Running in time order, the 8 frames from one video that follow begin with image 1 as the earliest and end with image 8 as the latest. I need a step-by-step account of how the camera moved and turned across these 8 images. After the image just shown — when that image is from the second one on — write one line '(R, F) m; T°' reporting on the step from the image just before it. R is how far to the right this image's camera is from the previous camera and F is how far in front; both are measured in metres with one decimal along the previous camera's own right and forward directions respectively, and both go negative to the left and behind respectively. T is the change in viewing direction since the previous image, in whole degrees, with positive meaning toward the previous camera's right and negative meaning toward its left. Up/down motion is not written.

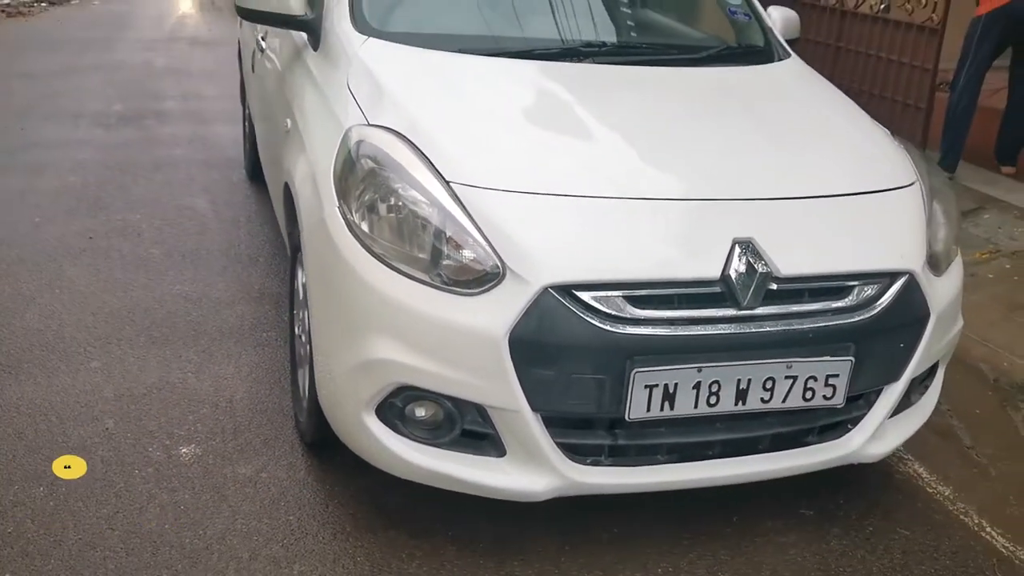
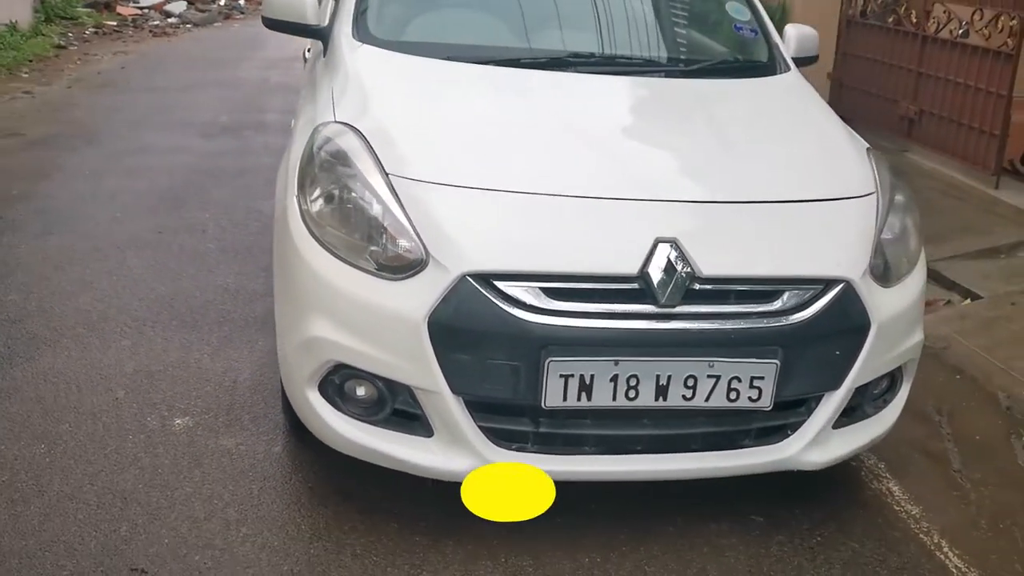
(+0.5, -0.1) m; -8°
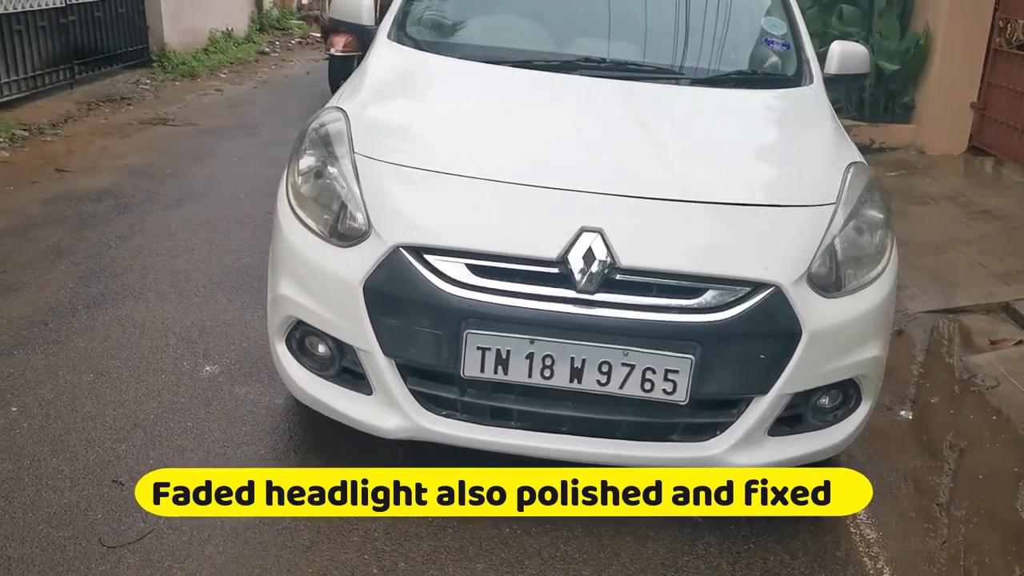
(+0.7, -0.1) m; -12°
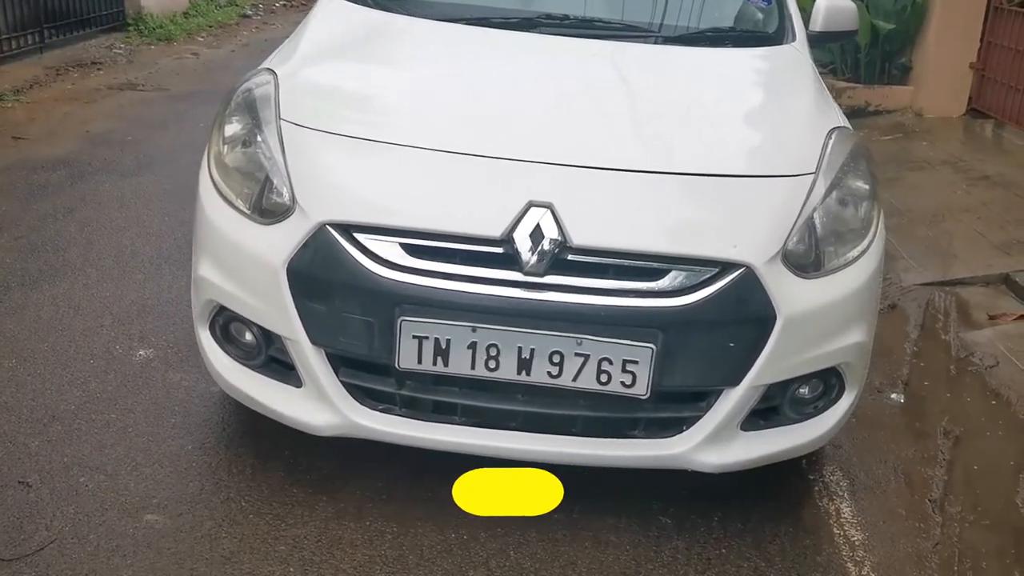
(+0.1, +0.3) m; 0°
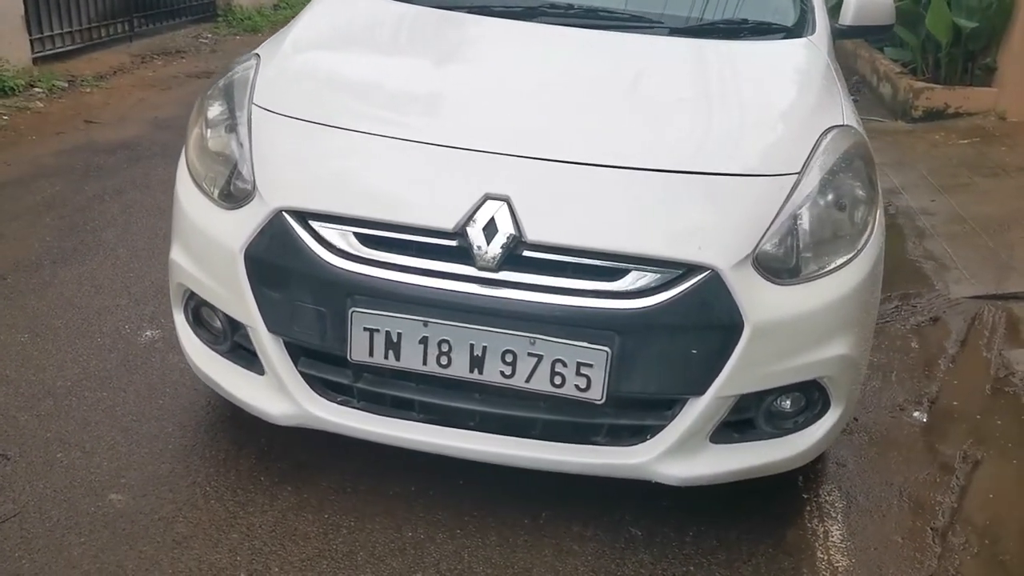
(+0.3, +0.1) m; -6°
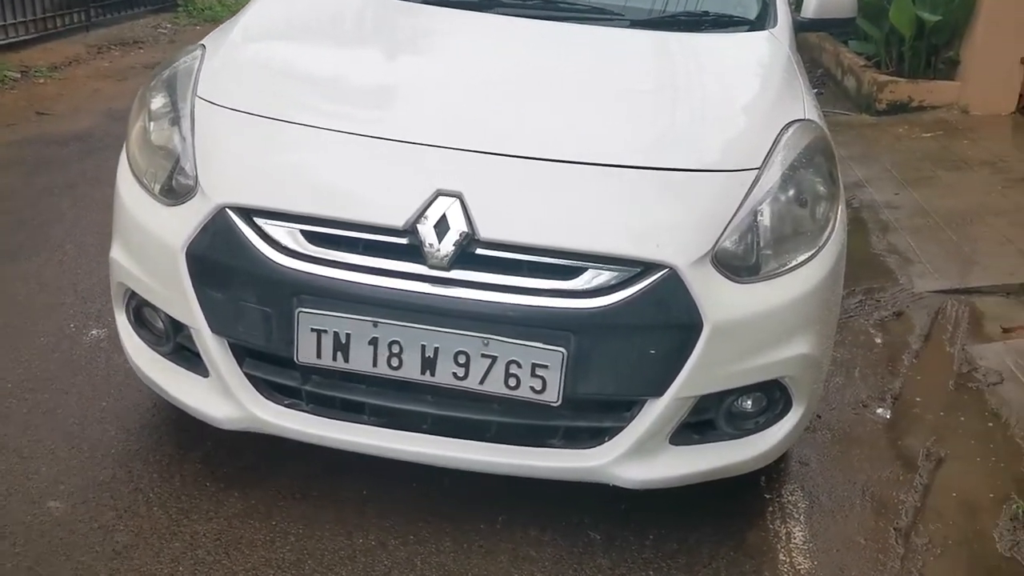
(0.0, +0.1) m; +2°
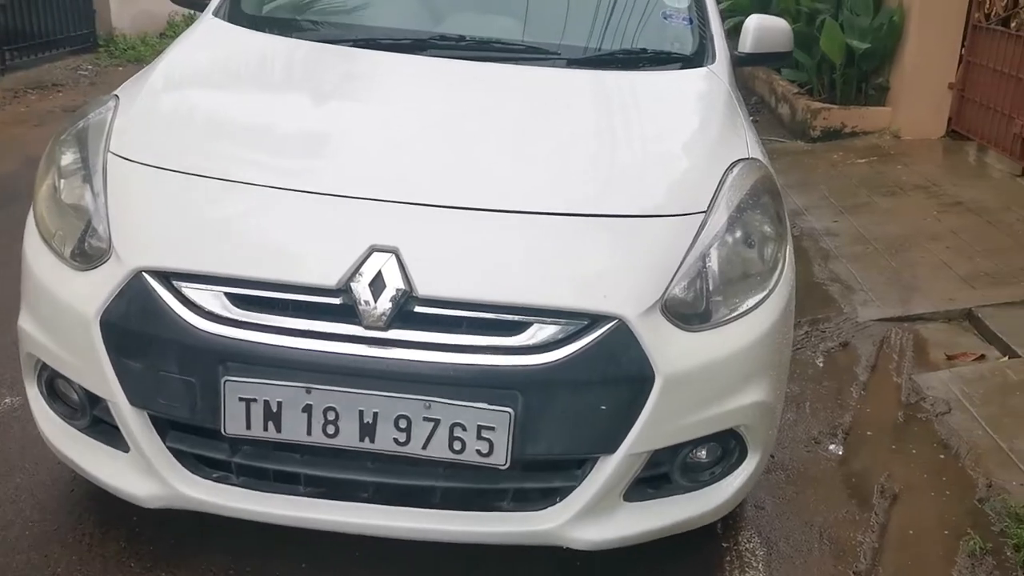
(0.0, +0.1) m; +3°
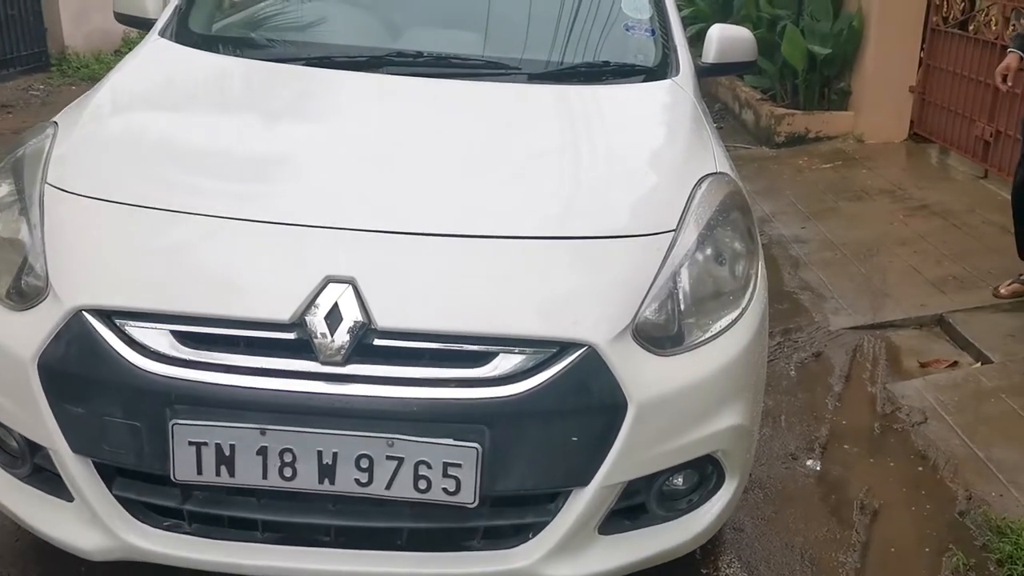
(0.0, +0.1) m; +2°
